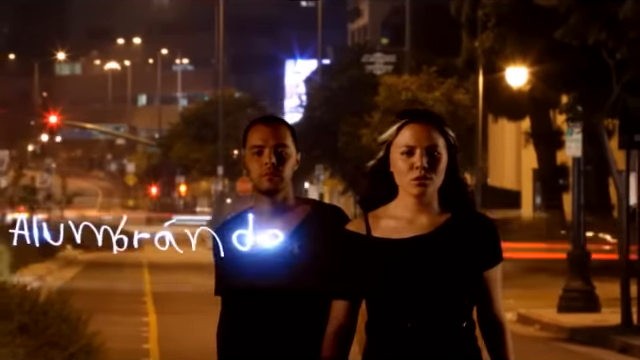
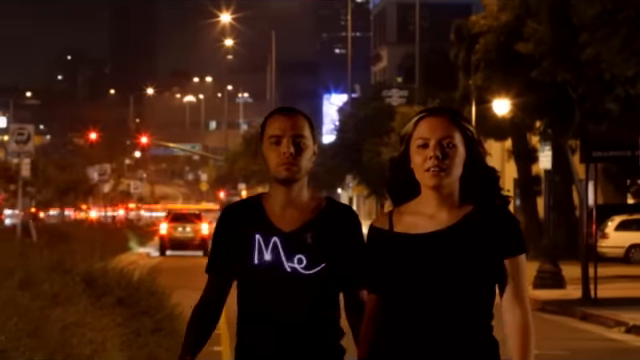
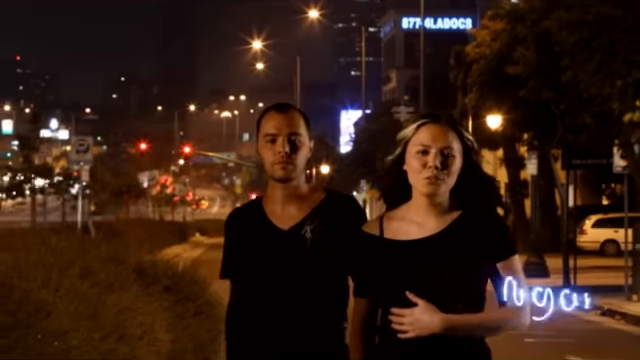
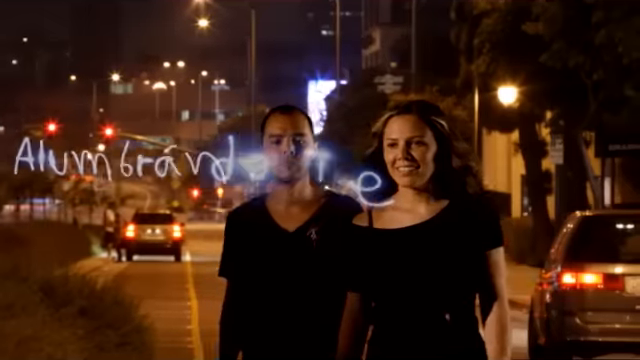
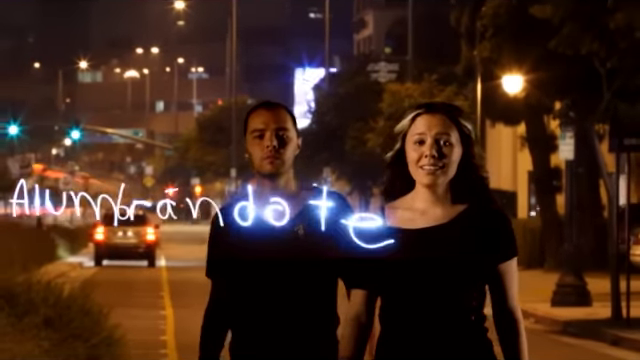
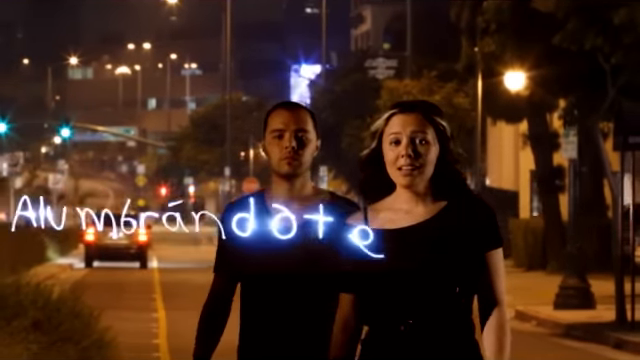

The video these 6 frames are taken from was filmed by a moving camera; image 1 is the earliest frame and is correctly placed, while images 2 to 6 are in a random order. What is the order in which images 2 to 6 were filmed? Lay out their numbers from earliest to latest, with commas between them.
6, 5, 4, 2, 3
